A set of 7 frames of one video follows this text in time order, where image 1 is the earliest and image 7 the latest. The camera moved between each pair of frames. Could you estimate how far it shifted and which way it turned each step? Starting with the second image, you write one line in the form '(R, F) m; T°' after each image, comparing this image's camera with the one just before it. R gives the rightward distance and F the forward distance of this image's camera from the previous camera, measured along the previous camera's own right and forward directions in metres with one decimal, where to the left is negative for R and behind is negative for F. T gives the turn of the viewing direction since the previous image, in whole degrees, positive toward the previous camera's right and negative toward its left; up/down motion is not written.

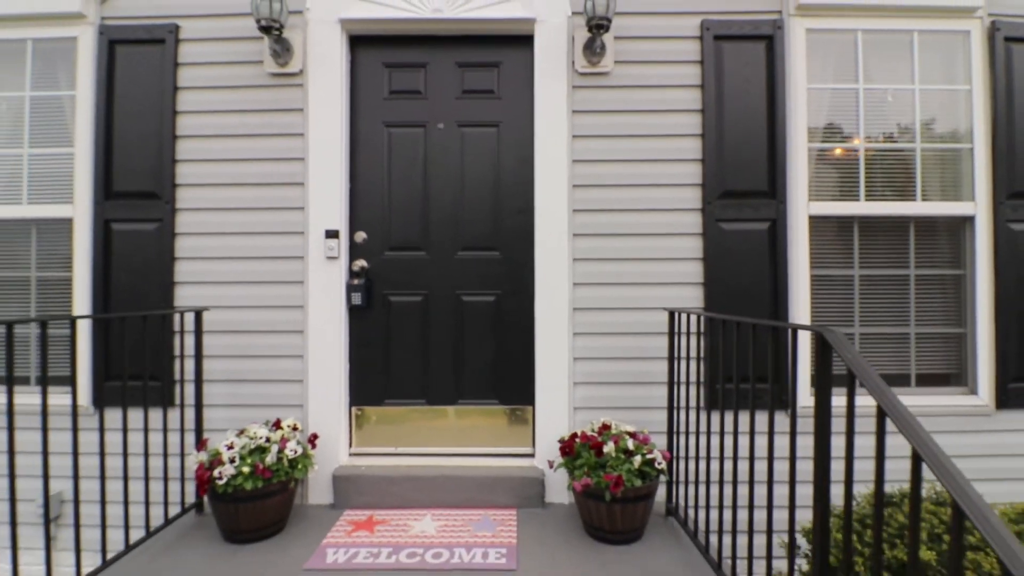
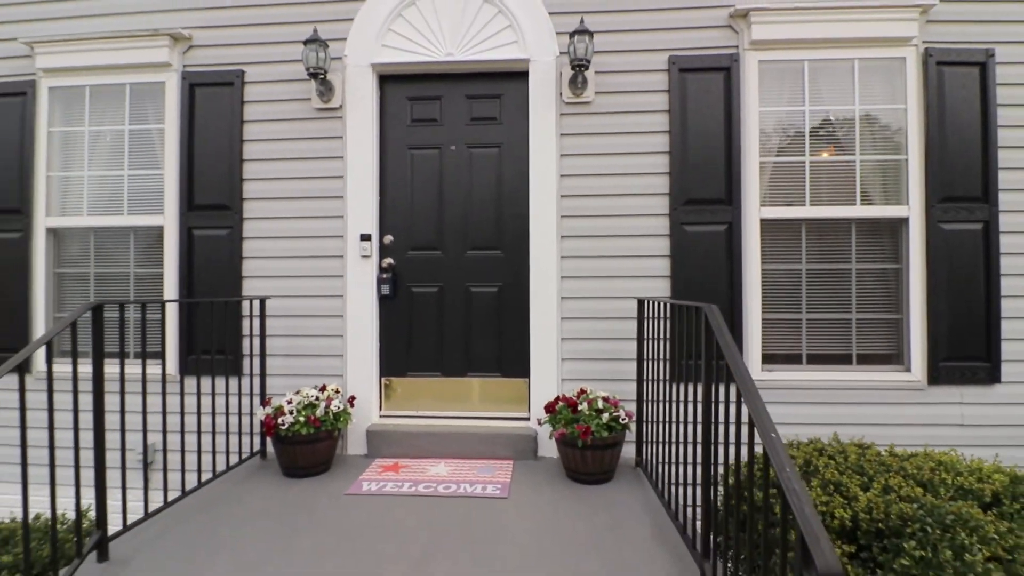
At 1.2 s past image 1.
(+0.2, -0.6) m; -3°
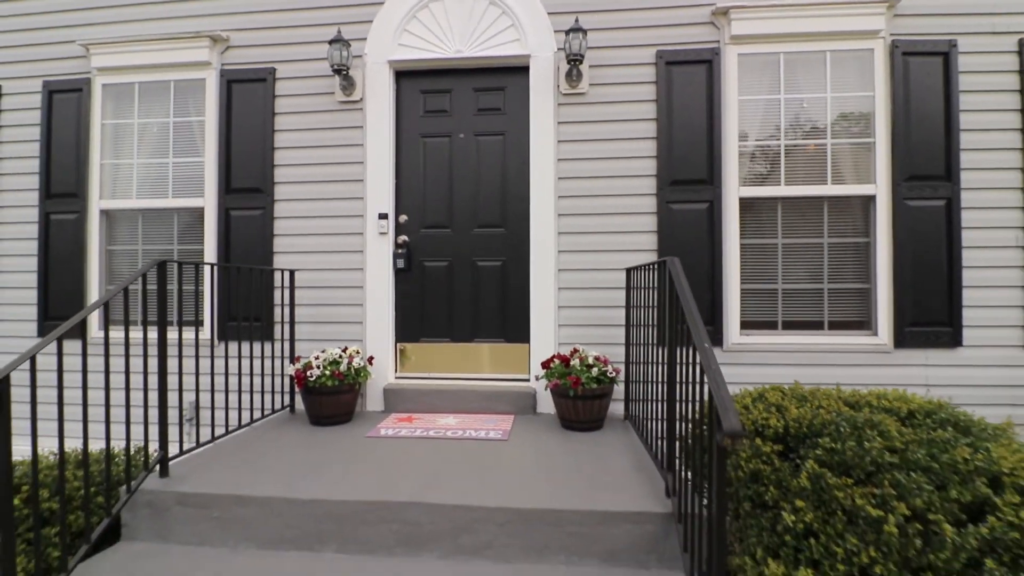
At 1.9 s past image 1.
(+0.1, -0.3) m; -1°
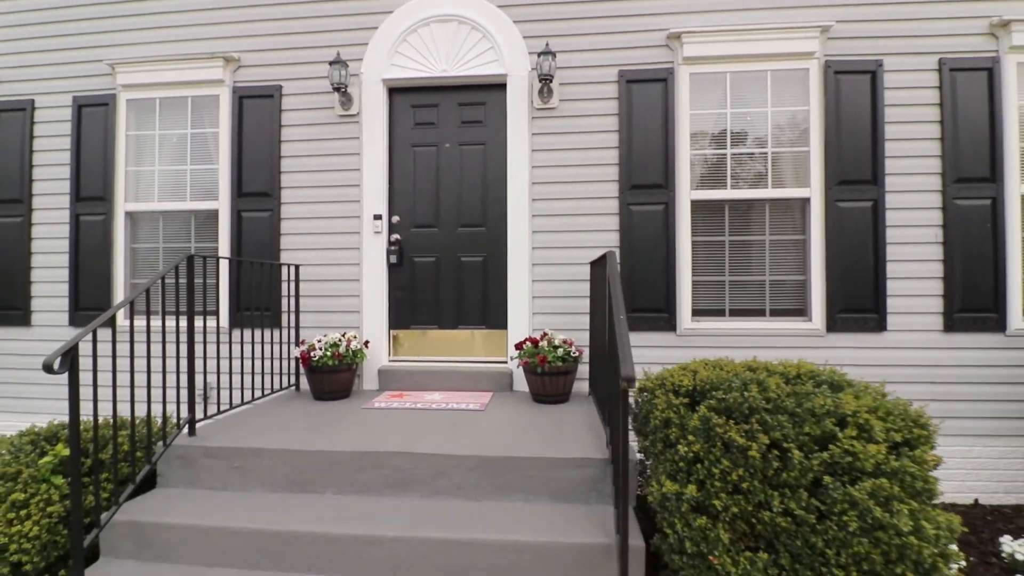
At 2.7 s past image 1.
(+0.2, -0.5) m; 0°
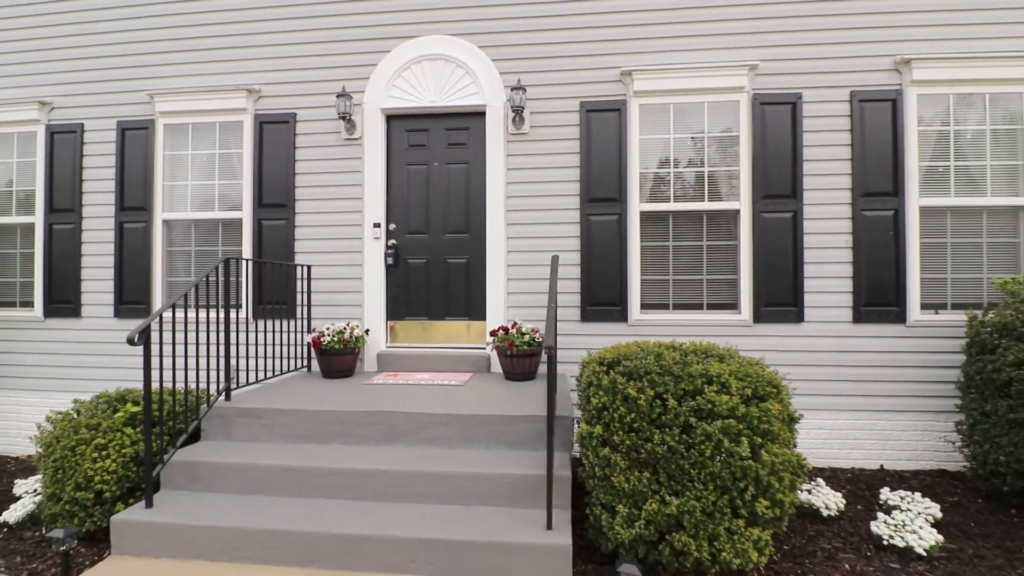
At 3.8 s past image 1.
(+0.3, -0.7) m; -1°
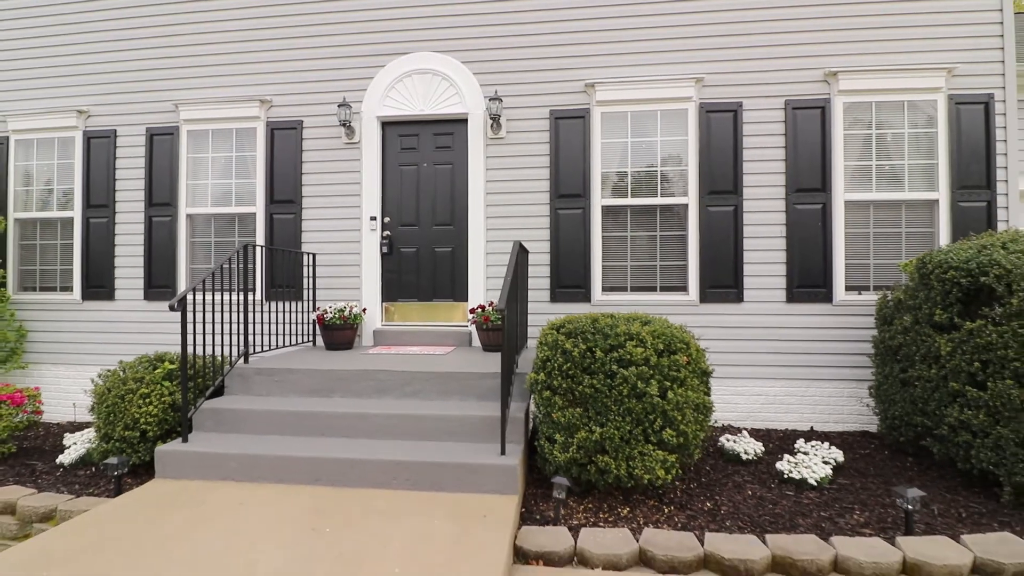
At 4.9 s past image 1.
(+0.3, -0.7) m; -1°
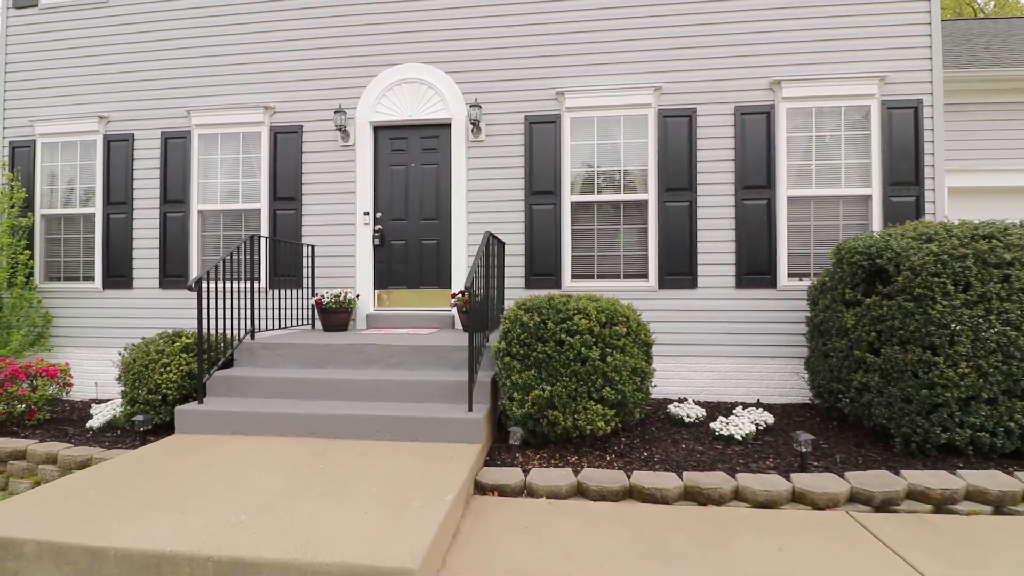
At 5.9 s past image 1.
(+0.3, -0.6) m; 0°
